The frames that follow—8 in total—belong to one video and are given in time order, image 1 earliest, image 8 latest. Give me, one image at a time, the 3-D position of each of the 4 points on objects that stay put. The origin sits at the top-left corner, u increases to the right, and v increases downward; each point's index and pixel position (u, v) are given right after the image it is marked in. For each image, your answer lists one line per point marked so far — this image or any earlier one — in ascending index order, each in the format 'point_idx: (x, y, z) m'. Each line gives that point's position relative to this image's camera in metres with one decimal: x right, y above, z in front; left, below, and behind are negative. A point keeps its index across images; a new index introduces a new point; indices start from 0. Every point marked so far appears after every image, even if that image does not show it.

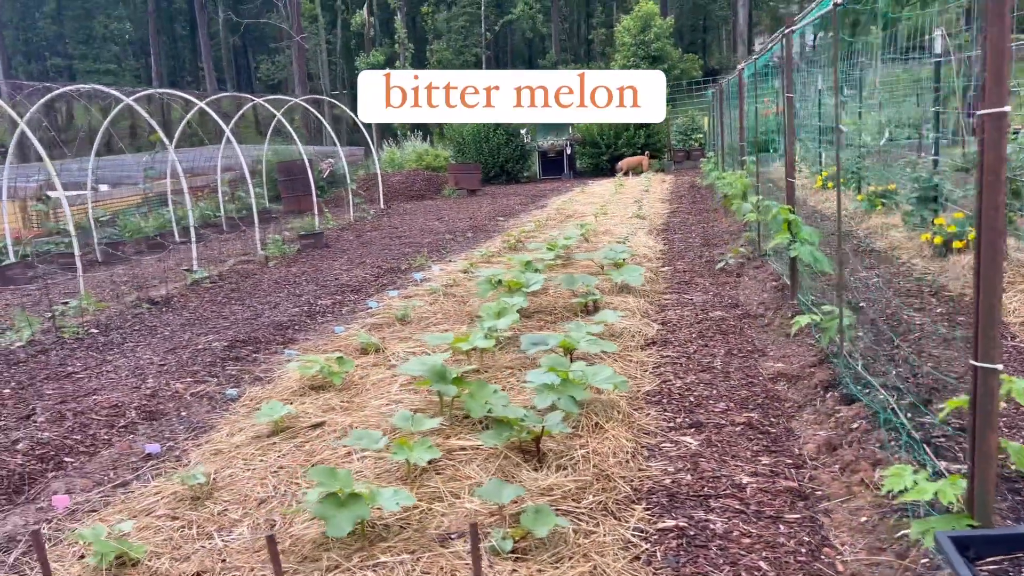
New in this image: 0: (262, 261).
0: (-2.7, +0.3, +8.7) m
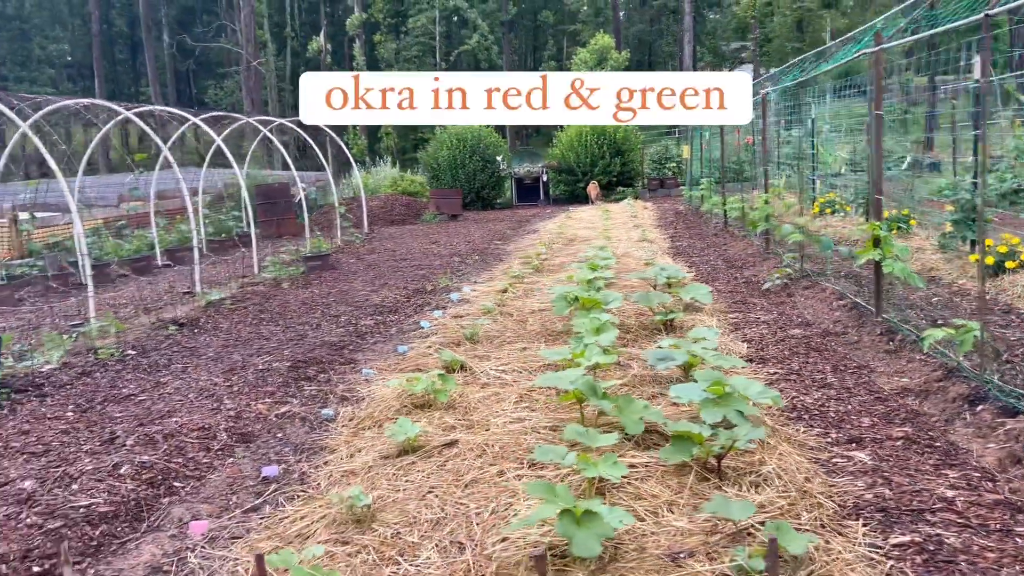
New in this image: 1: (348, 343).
0: (-2.5, 0.0, +8.4) m
1: (-1.1, -0.4, +5.3) m
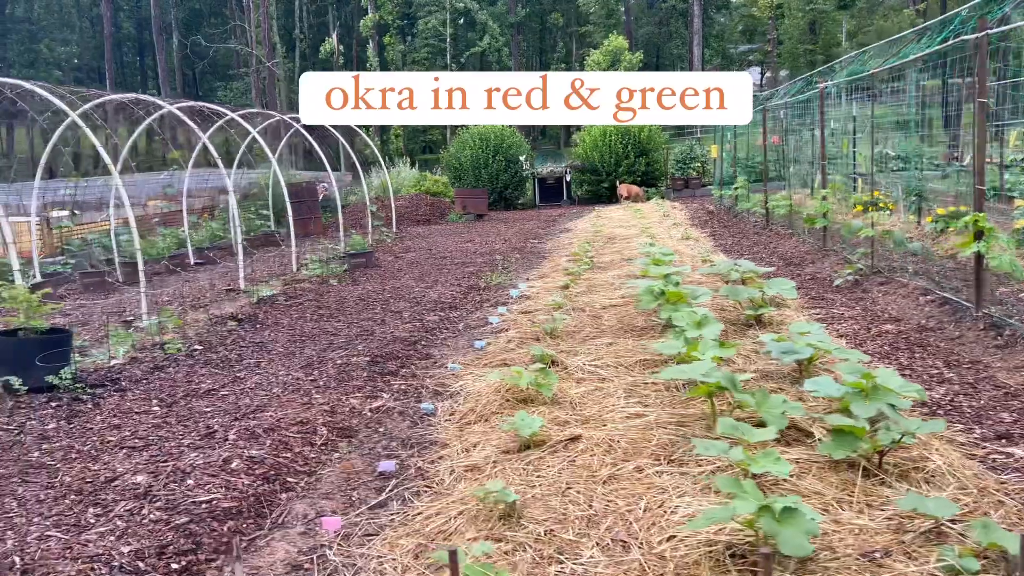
0: (-2.0, +0.1, +8.3) m
1: (-0.6, -0.3, +5.2) m
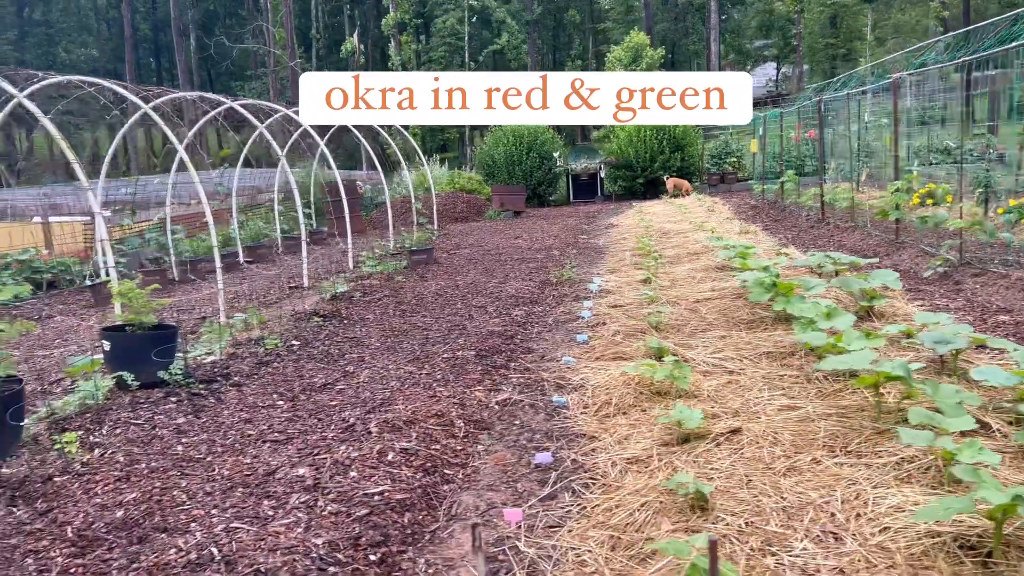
0: (-1.3, +0.1, +8.3) m
1: (0.0, -0.3, +5.1) m
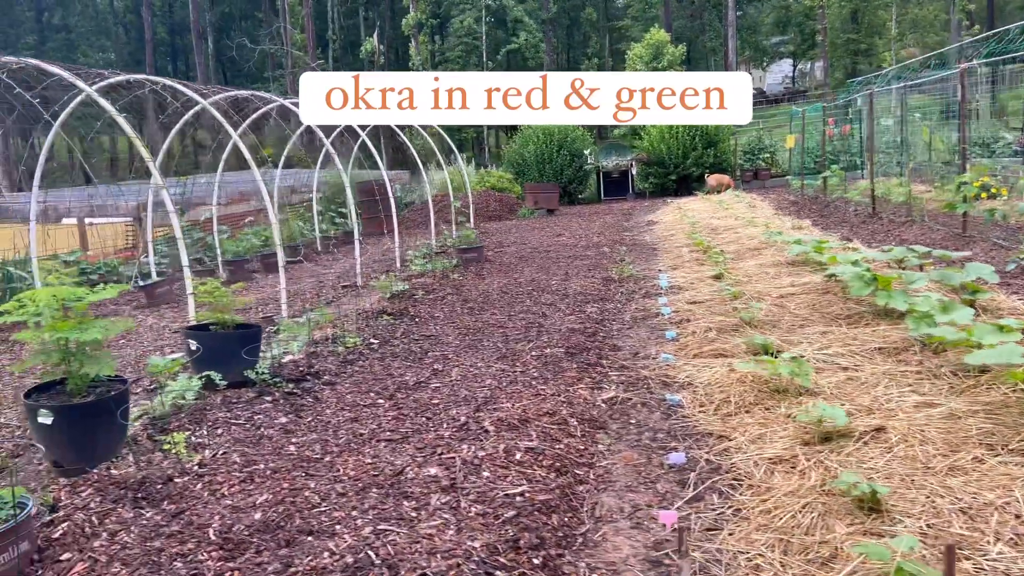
0: (-0.7, +0.1, +8.2) m
1: (+0.5, -0.3, +5.0) m
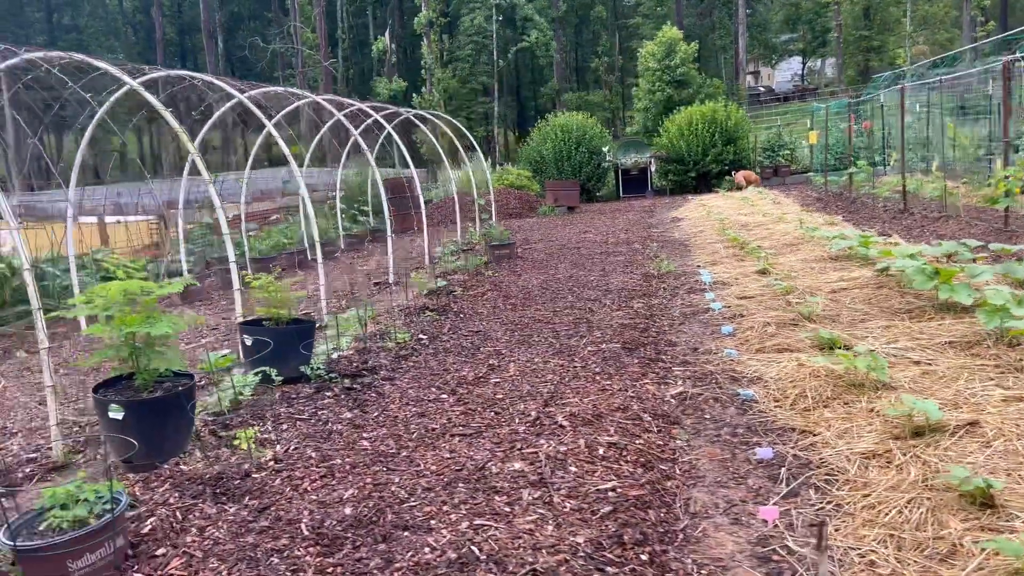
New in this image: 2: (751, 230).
0: (-0.4, +0.2, +8.2) m
1: (+0.8, -0.2, +5.0) m
2: (+2.9, +0.7, +9.8) m
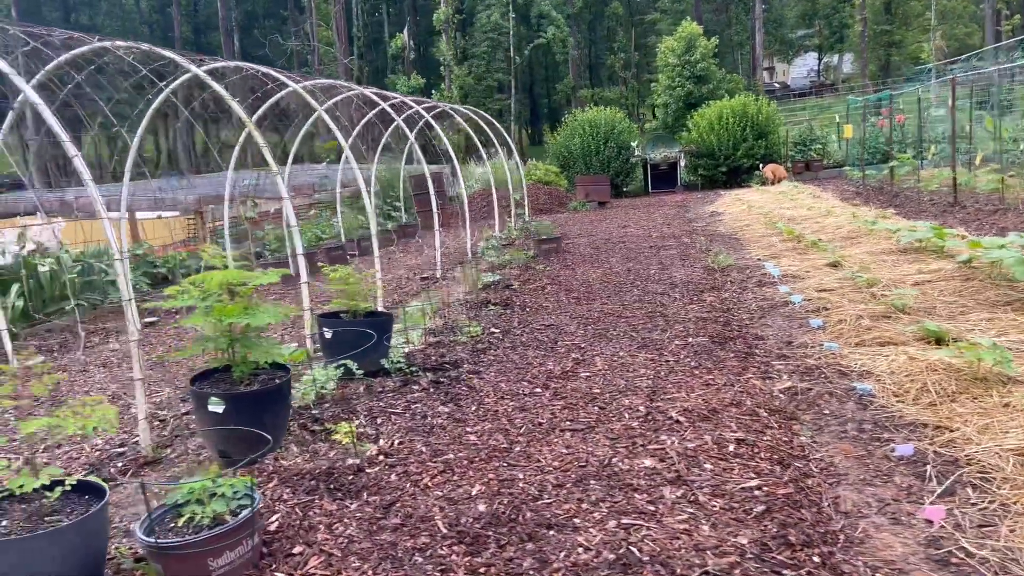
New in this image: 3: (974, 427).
0: (+0.1, +0.2, +8.1) m
1: (+1.3, -0.2, +4.9) m
2: (+3.4, +0.8, +9.6) m
3: (+1.6, -0.5, +2.8) m
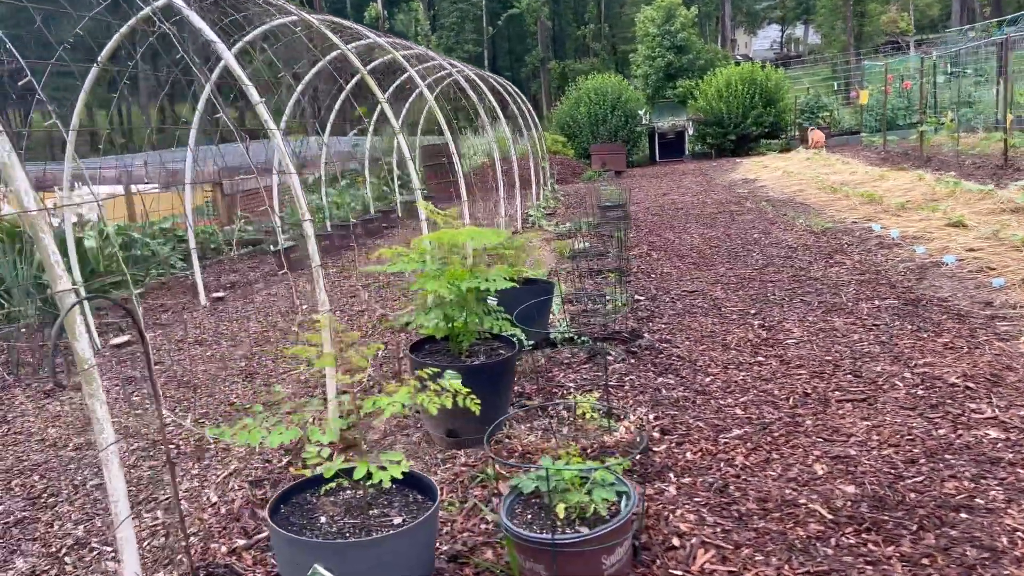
0: (+0.8, +0.5, +7.8) m
1: (+2.1, 0.0, +4.6) m
2: (+4.0, +1.2, +9.4) m
3: (+2.5, -0.3, +2.6) m
